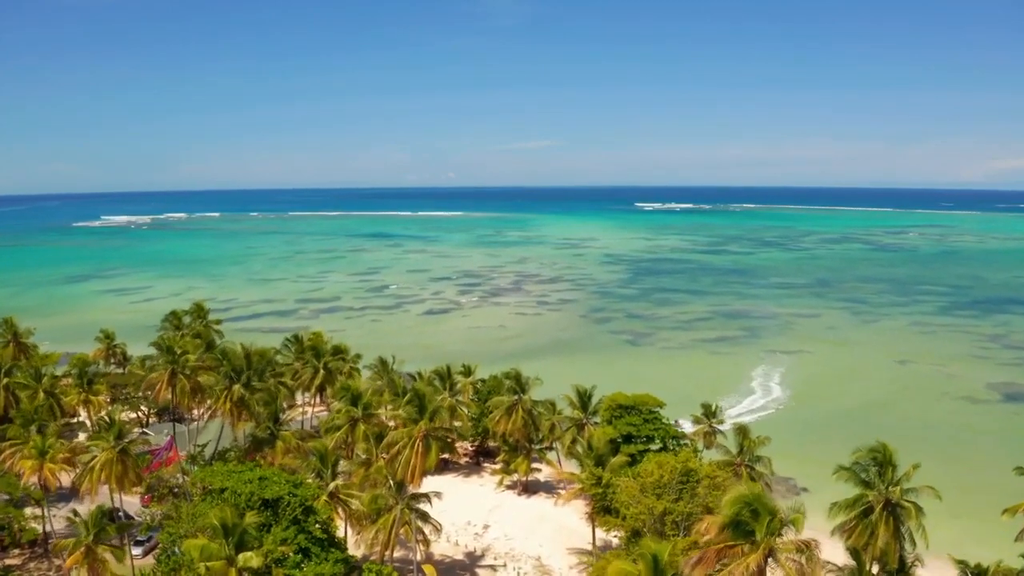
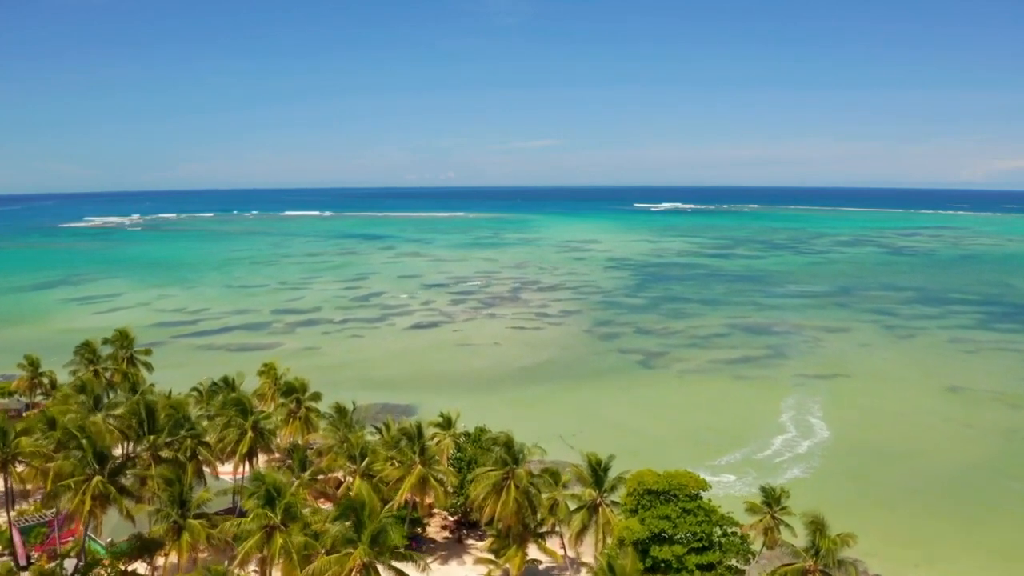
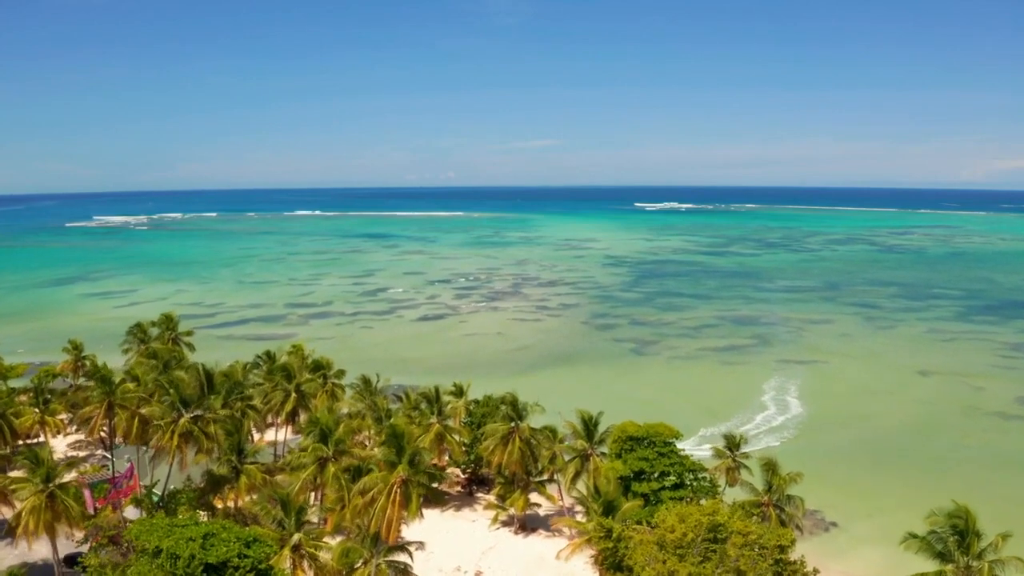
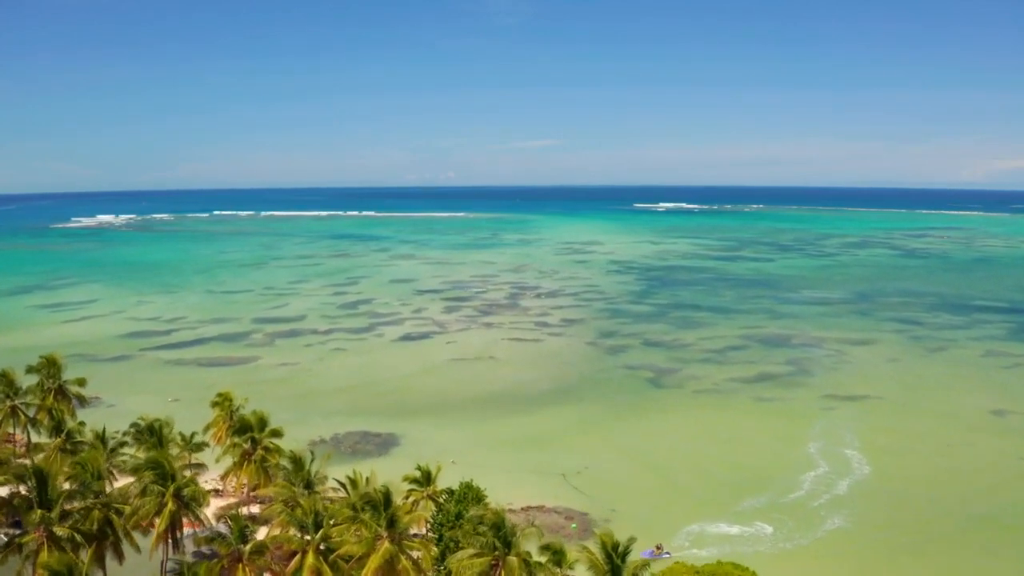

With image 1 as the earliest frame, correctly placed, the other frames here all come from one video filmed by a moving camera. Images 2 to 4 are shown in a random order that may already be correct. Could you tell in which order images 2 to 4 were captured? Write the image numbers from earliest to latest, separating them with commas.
3, 2, 4
